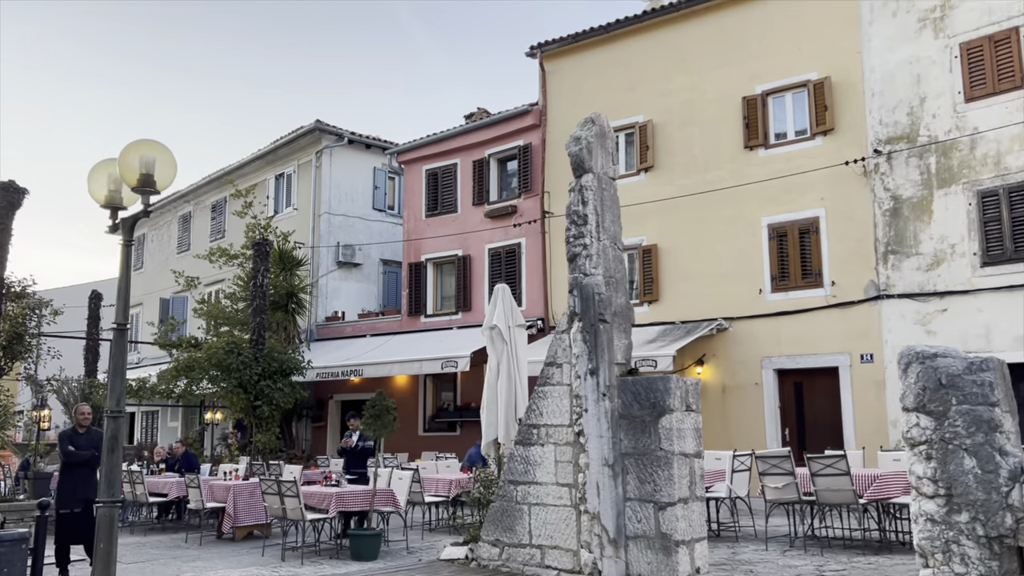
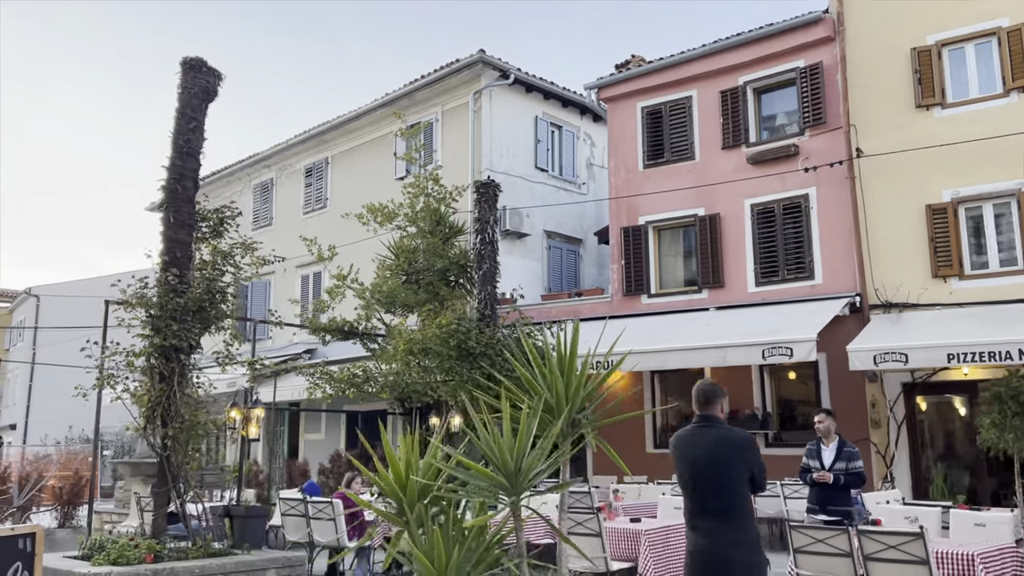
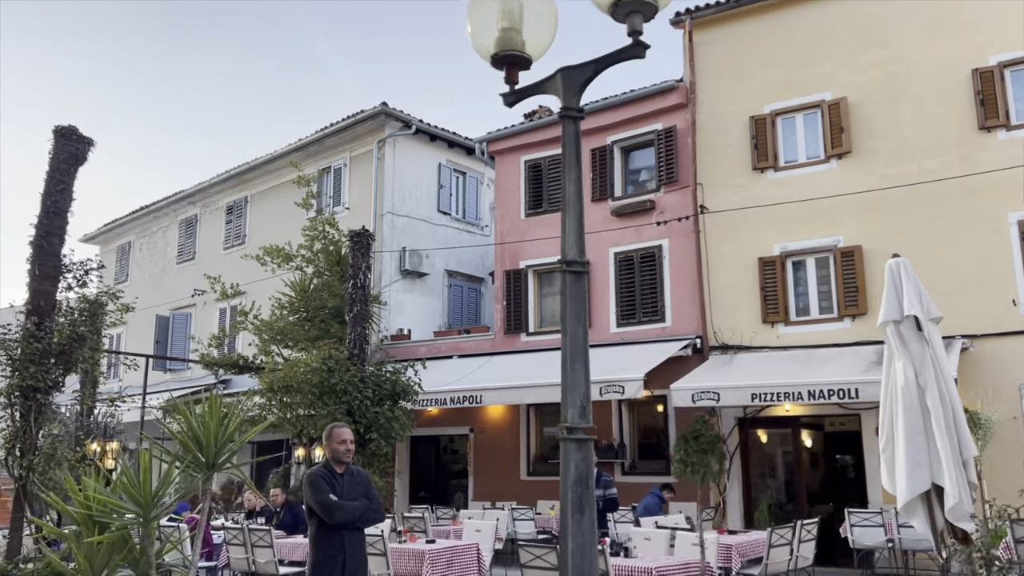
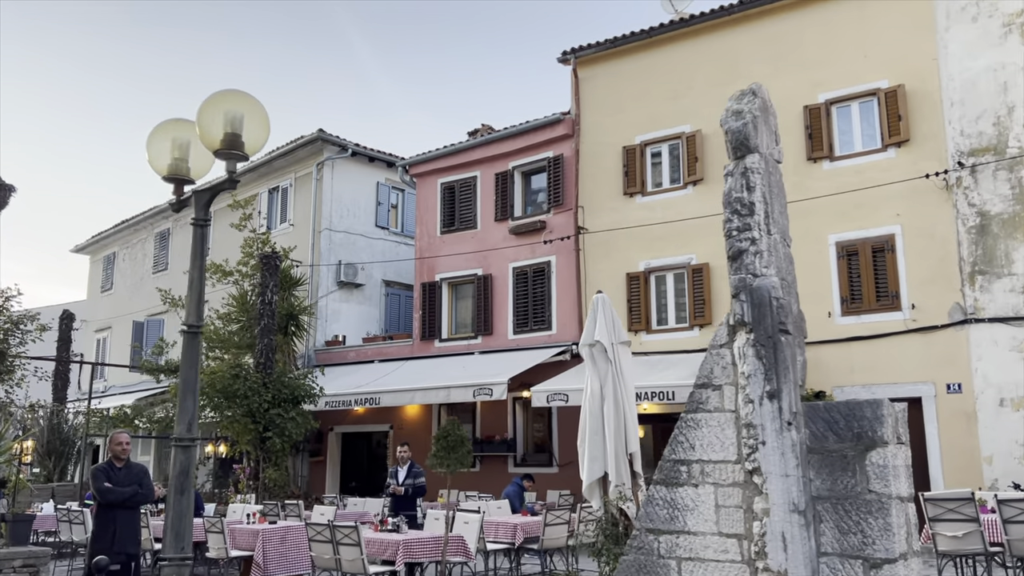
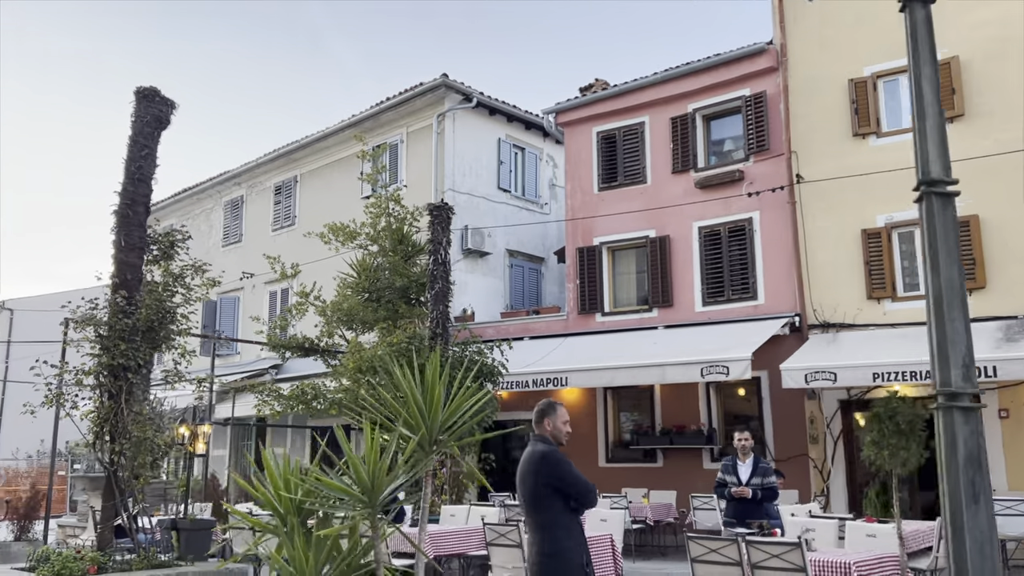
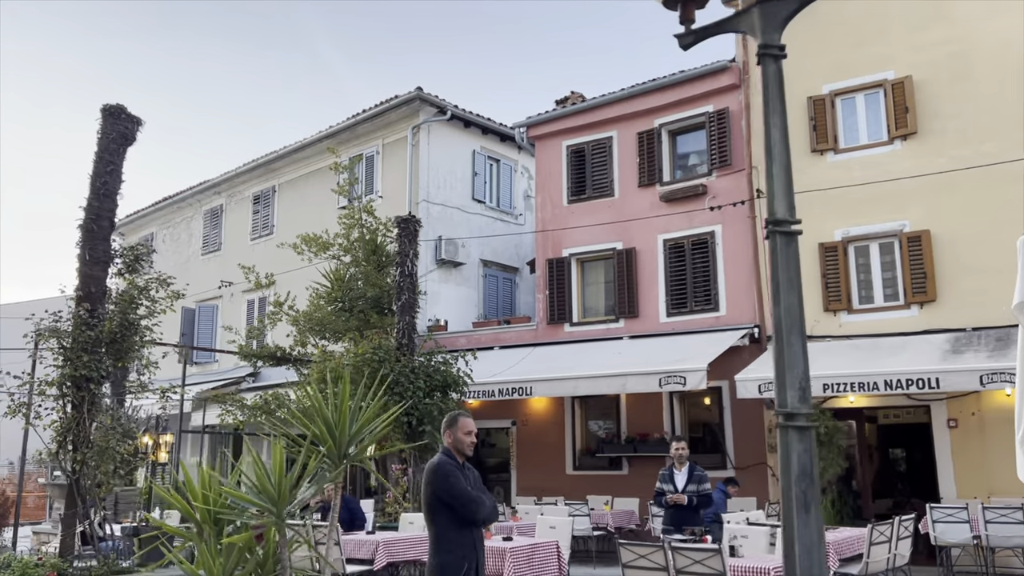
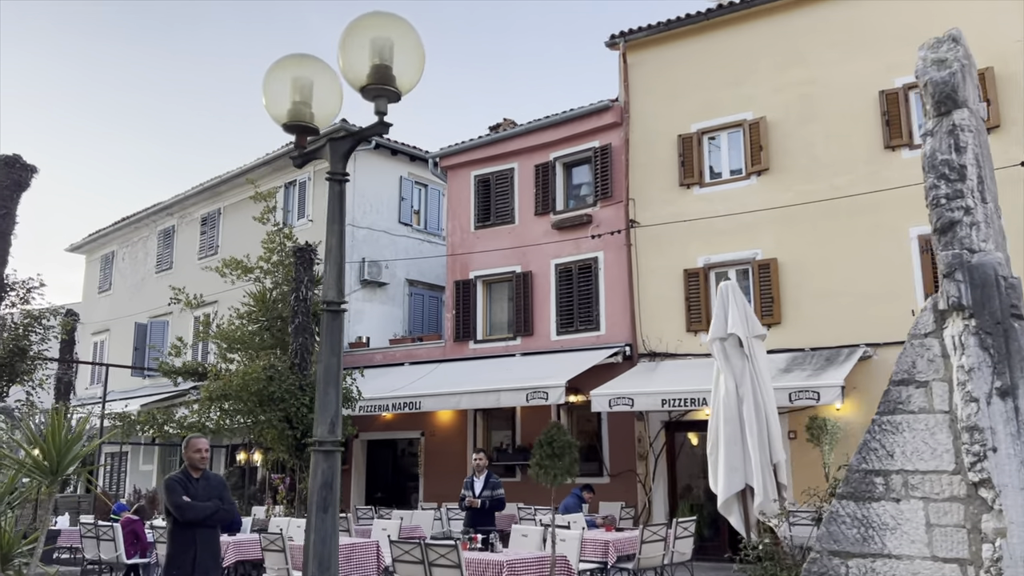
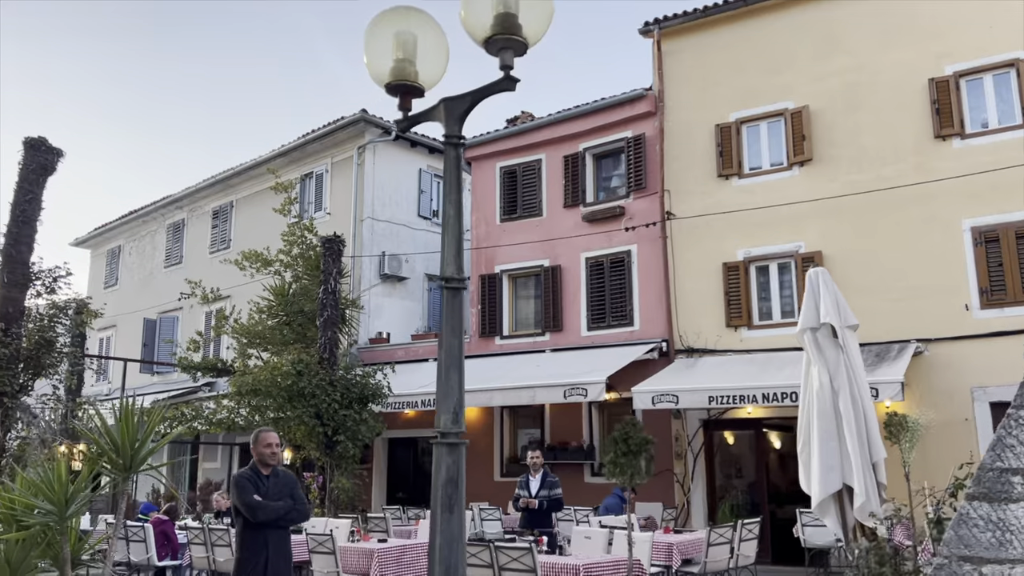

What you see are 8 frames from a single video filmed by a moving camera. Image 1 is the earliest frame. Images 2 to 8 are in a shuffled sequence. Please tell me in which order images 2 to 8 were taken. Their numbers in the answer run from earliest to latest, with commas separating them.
4, 7, 8, 3, 6, 5, 2
